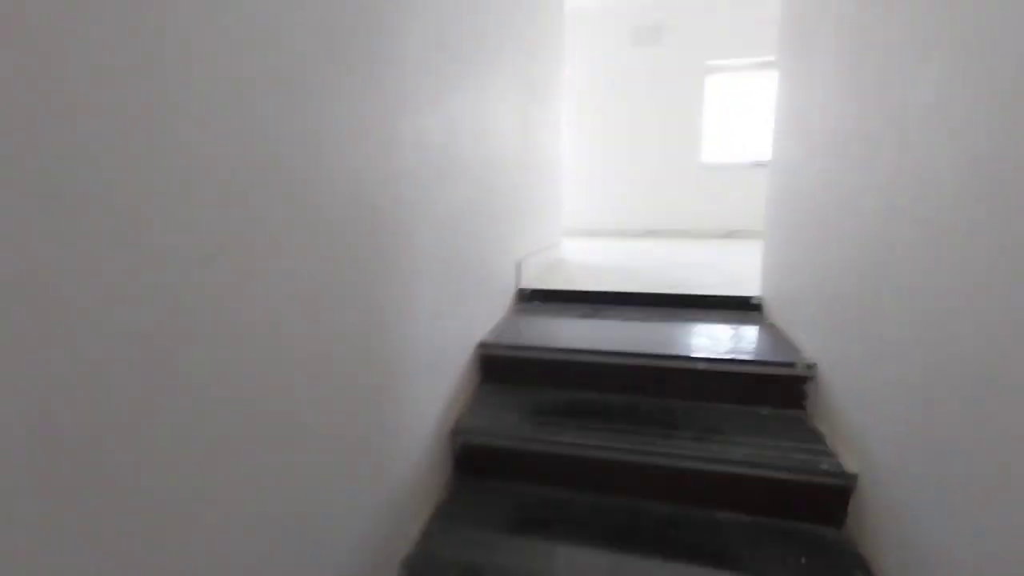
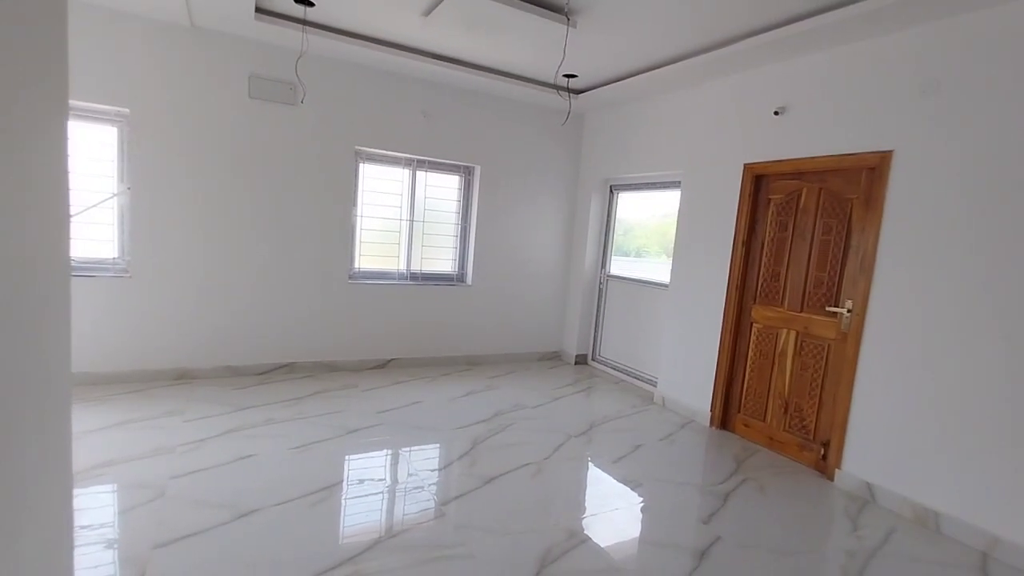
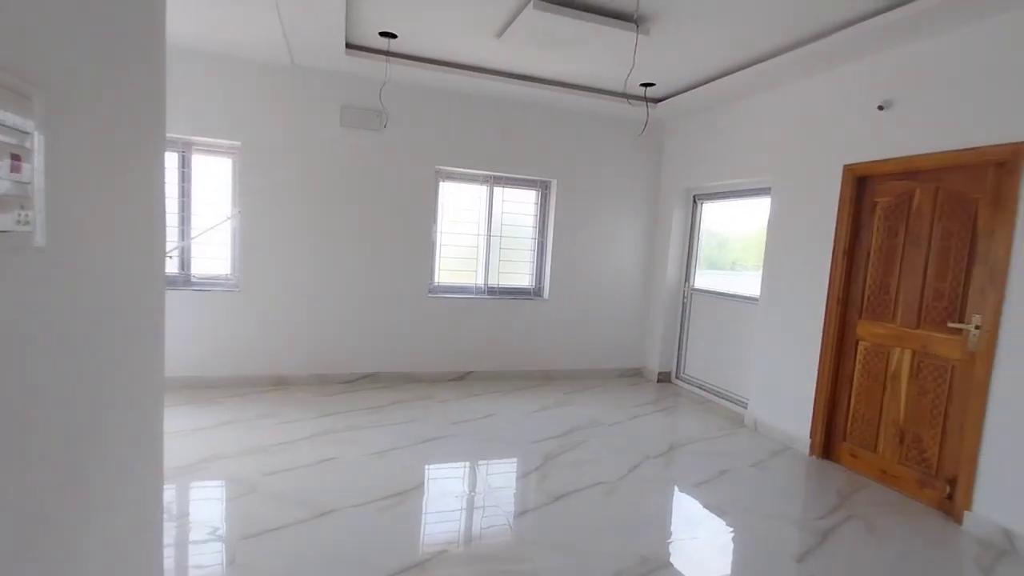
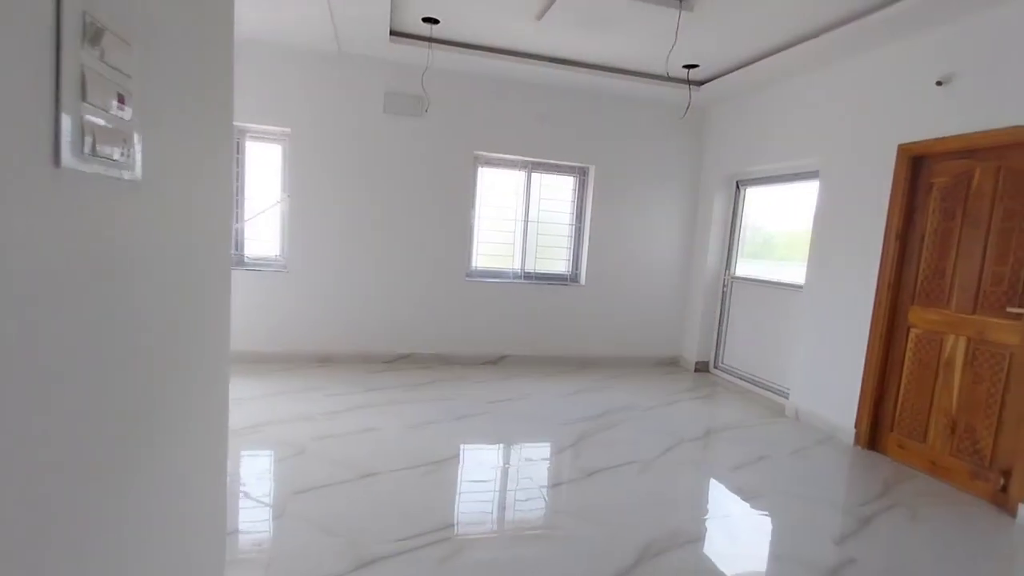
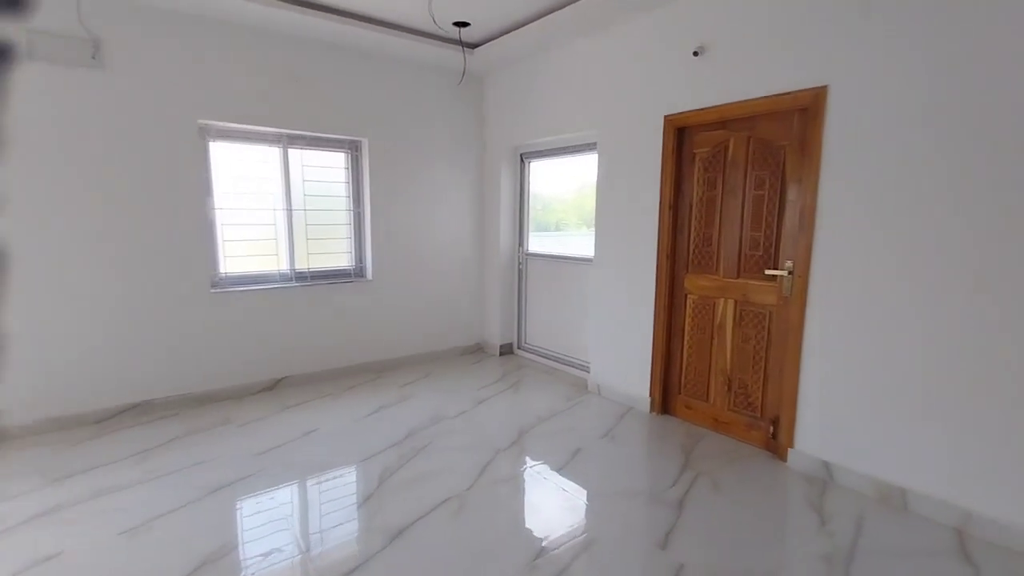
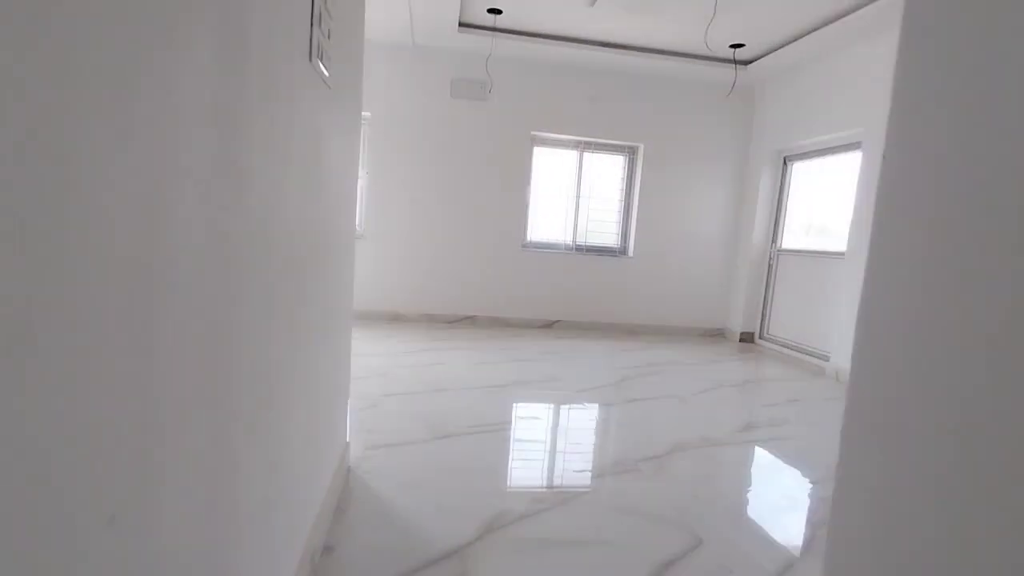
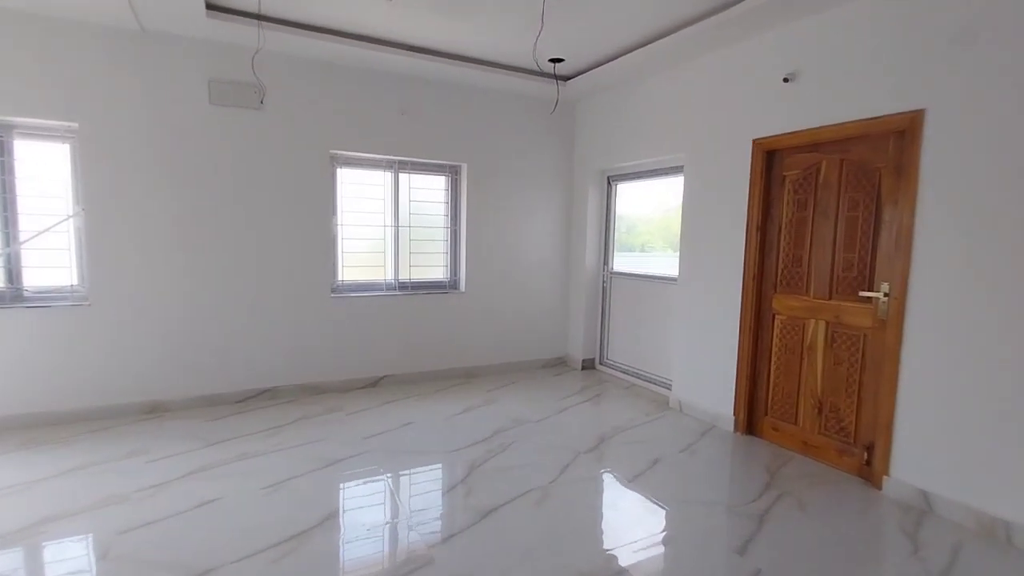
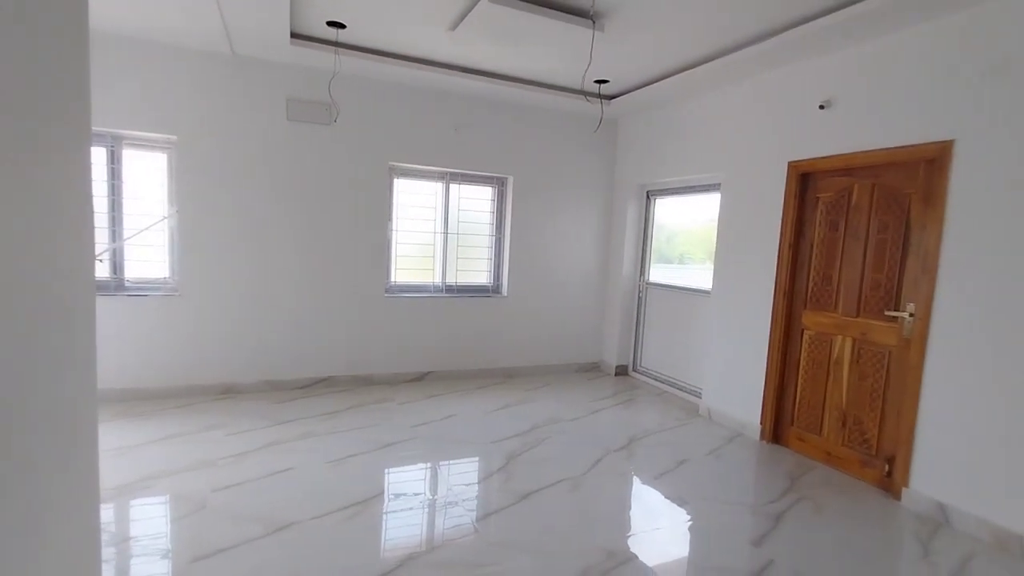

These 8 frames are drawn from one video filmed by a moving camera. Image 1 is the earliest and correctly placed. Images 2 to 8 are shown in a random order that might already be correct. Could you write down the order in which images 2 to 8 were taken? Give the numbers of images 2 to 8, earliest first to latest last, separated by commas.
6, 4, 3, 8, 2, 7, 5
